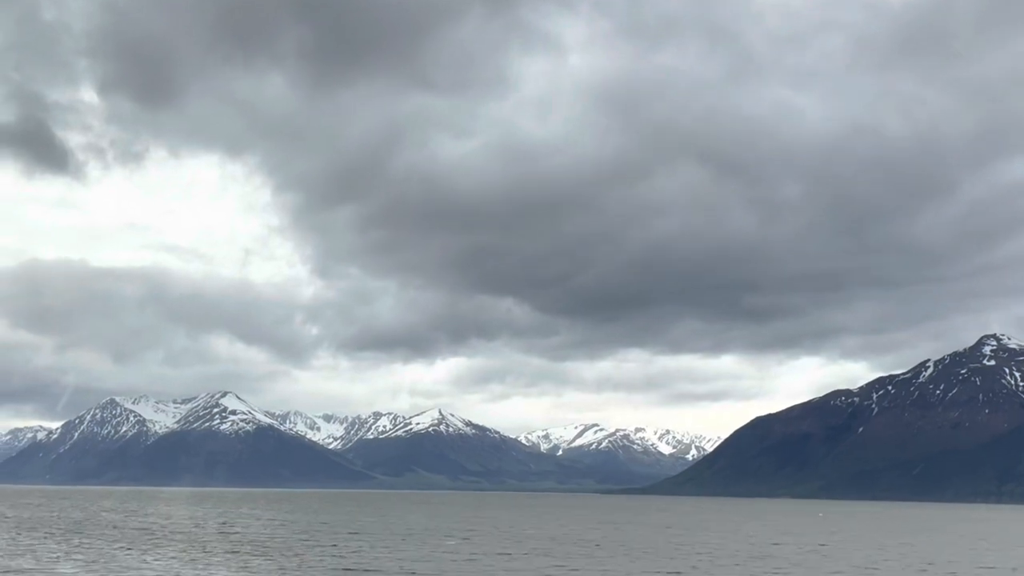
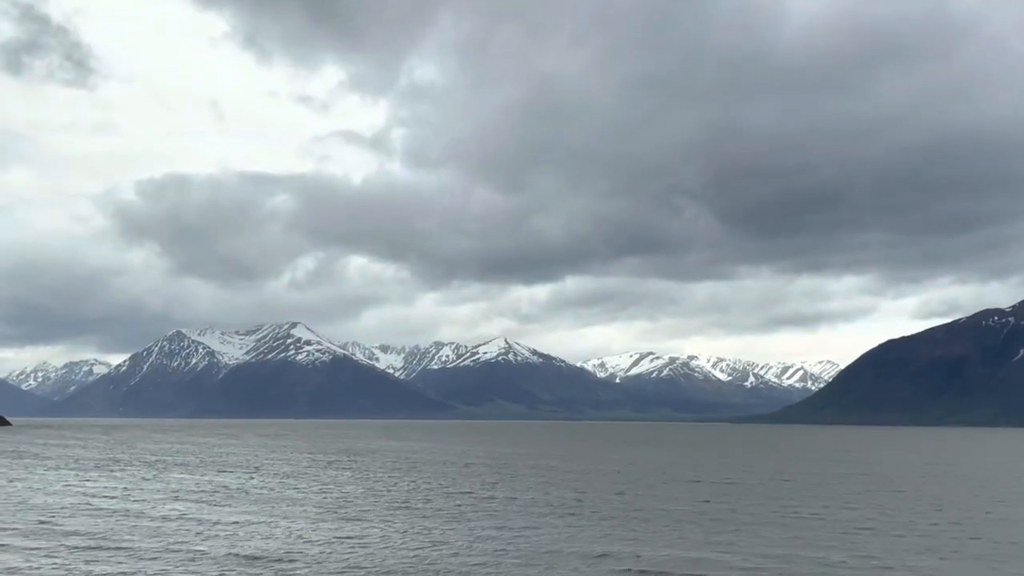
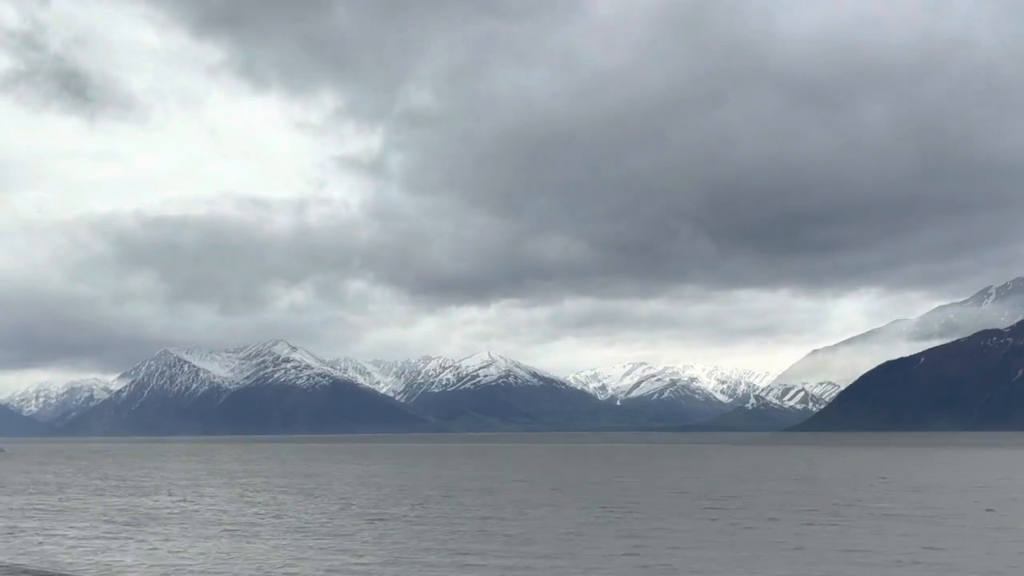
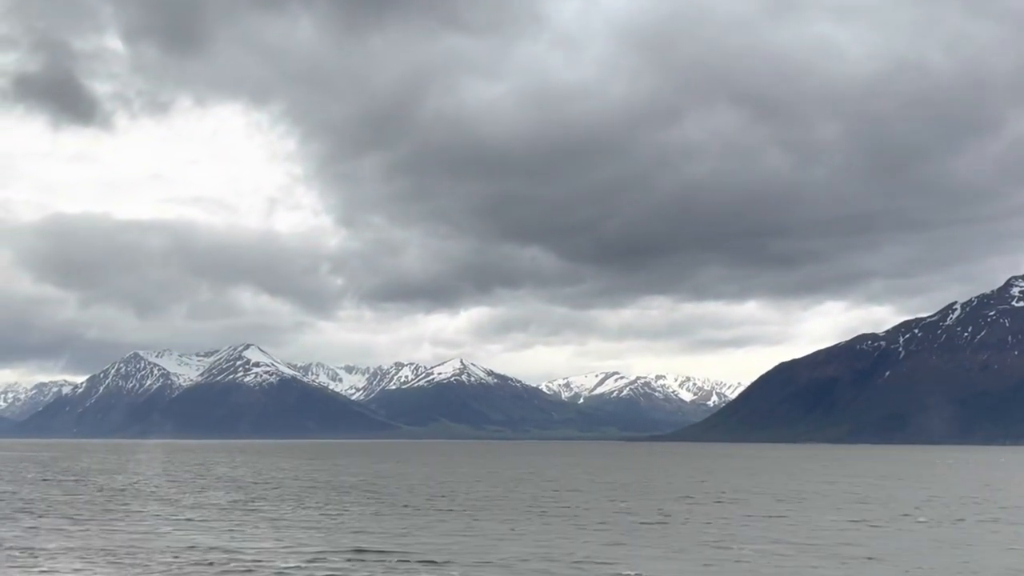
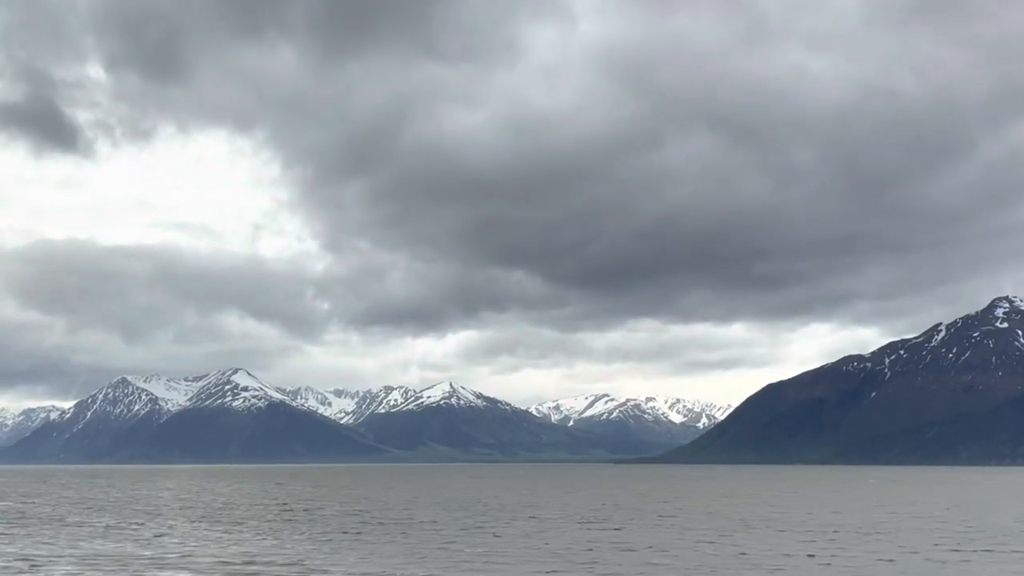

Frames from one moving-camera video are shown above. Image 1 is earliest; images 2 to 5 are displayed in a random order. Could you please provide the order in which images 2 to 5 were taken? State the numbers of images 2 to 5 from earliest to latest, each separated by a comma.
5, 4, 3, 2
